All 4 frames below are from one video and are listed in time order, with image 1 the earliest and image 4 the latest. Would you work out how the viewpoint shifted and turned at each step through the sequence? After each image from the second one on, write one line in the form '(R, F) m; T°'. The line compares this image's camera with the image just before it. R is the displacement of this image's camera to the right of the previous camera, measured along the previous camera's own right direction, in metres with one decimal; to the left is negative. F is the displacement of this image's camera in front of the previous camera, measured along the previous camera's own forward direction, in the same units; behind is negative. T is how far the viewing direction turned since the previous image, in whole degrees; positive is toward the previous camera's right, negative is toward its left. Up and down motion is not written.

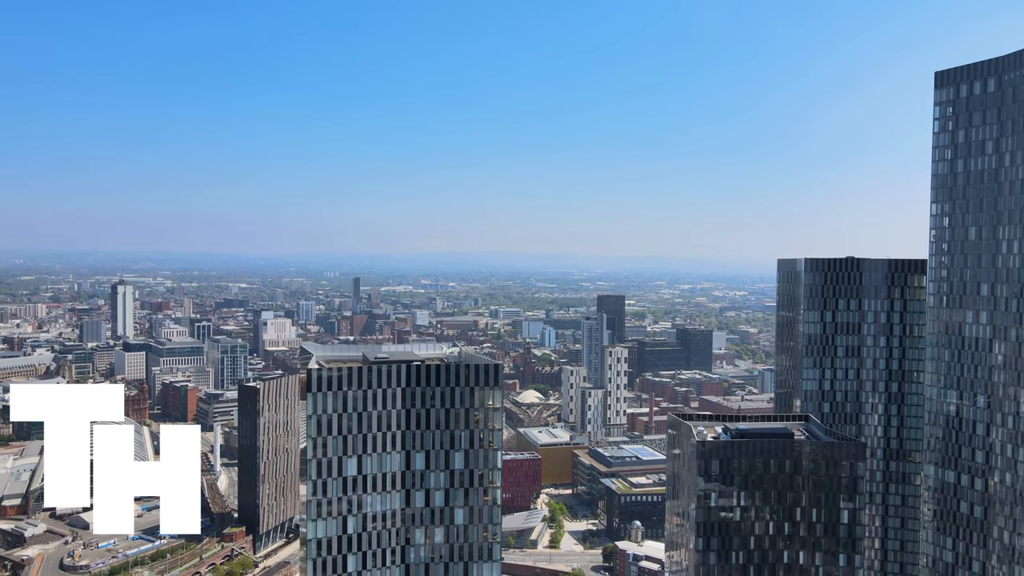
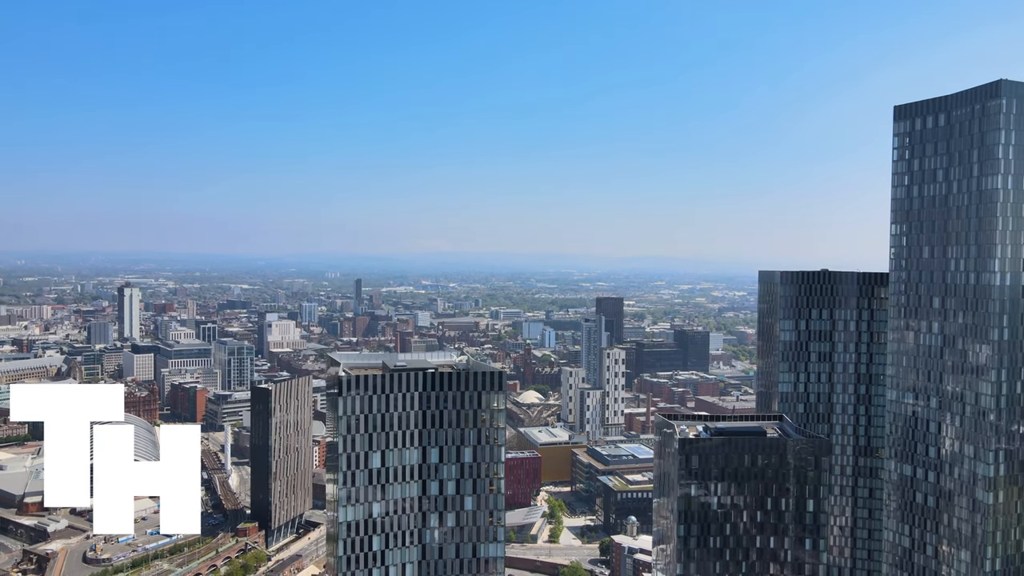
(0.0, -3.3) m; 0°
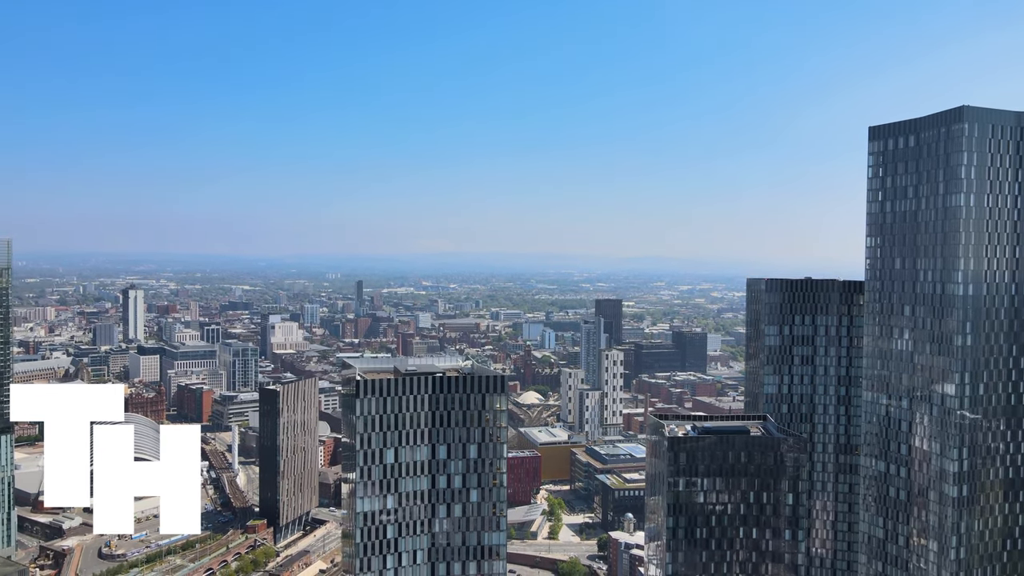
(0.0, -2.5) m; 0°
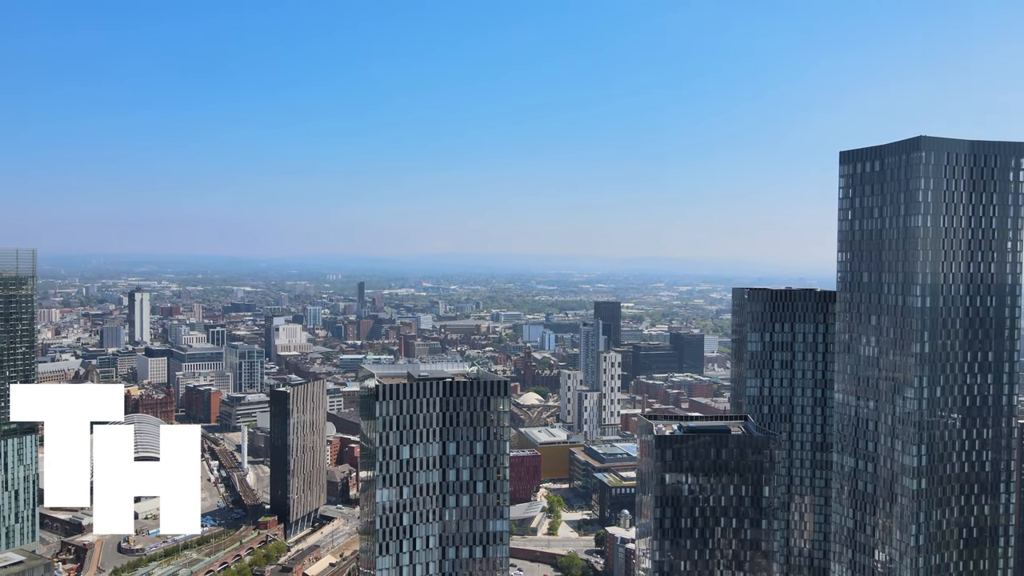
(-0.1, -3.4) m; 0°
